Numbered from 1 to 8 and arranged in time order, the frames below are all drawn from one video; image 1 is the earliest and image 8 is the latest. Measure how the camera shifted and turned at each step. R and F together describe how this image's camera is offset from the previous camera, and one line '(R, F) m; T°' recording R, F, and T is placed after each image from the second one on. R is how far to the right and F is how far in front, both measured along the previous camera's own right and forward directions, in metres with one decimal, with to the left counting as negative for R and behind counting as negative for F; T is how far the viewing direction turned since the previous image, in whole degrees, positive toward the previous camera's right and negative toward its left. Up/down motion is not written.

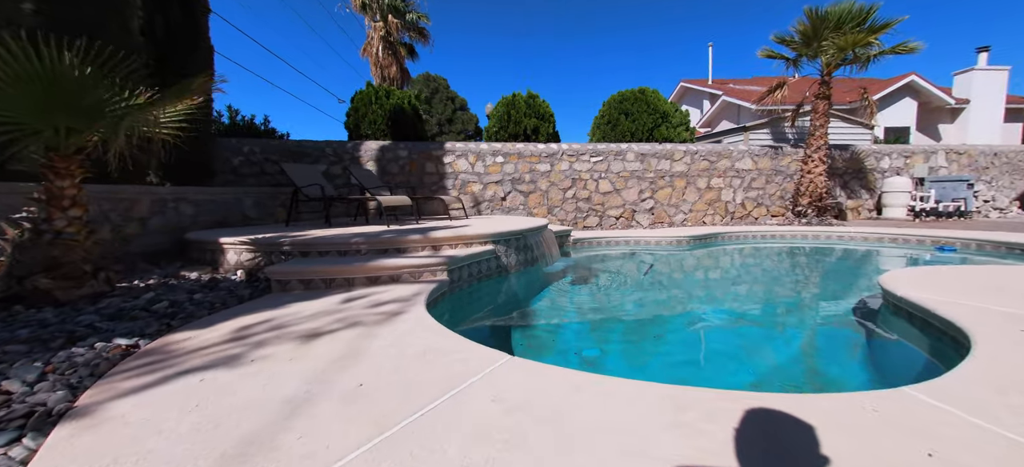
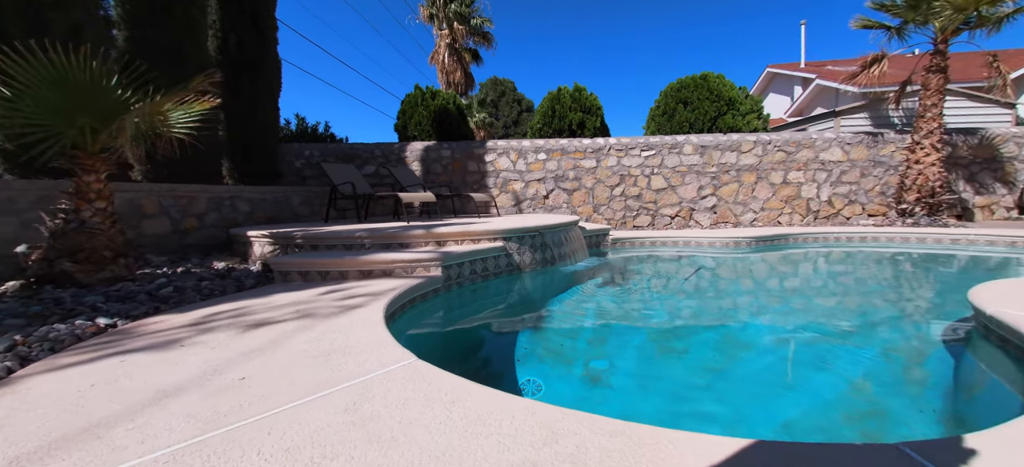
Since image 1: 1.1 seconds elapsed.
(+0.7, +0.2) m; -11°
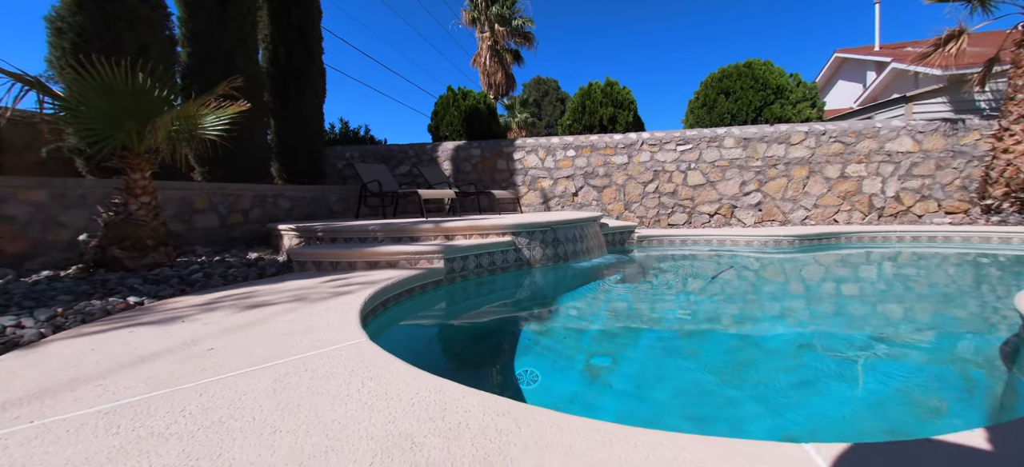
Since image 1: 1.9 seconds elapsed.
(+0.4, 0.0) m; -7°
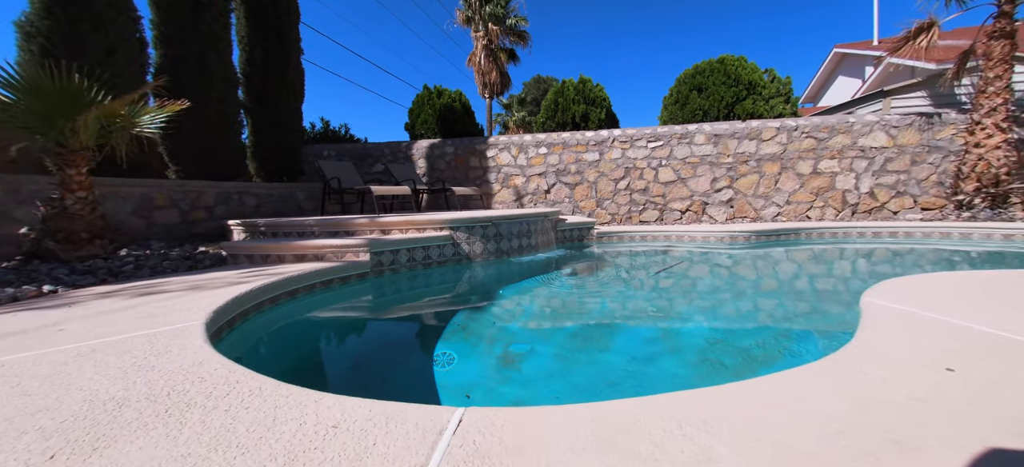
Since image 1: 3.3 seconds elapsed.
(+0.7, 0.0) m; -2°
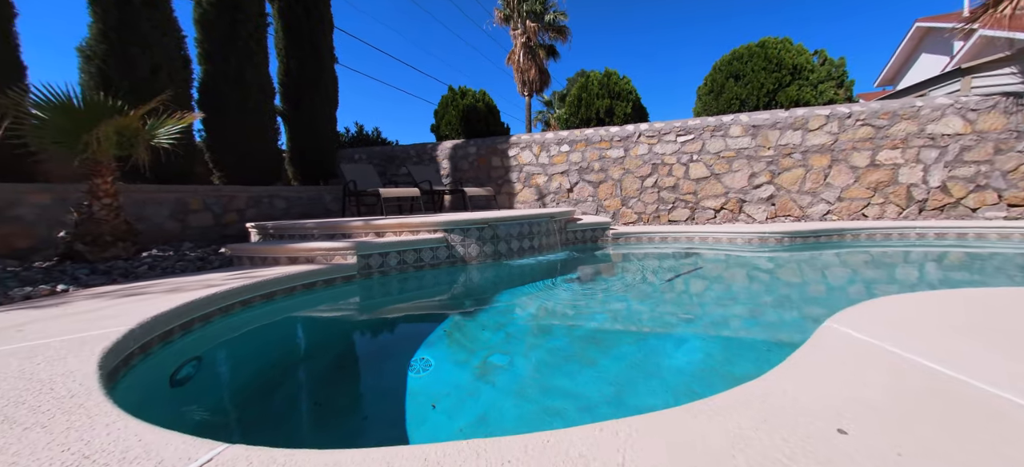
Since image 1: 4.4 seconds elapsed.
(+0.6, +0.2) m; -8°
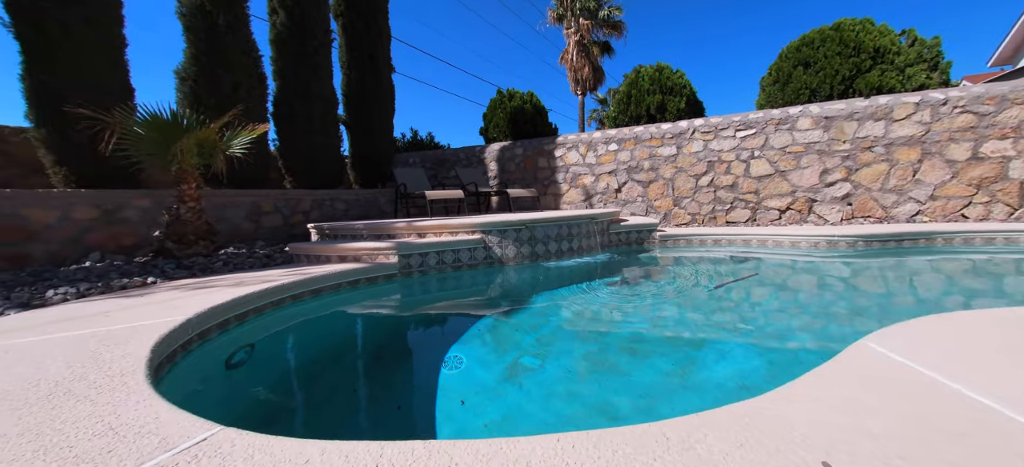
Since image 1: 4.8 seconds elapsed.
(+0.3, 0.0) m; -9°
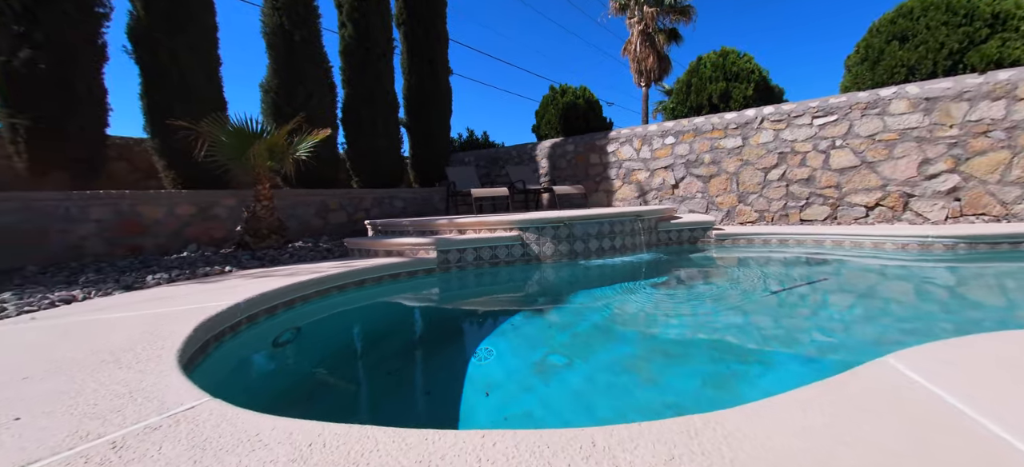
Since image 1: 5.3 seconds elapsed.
(+0.4, 0.0) m; -10°
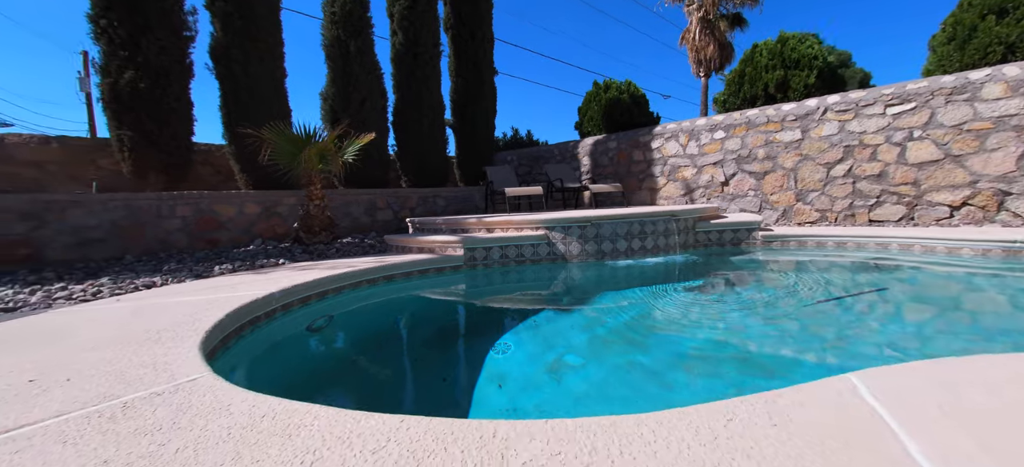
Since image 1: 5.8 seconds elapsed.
(+0.4, 0.0) m; -9°
